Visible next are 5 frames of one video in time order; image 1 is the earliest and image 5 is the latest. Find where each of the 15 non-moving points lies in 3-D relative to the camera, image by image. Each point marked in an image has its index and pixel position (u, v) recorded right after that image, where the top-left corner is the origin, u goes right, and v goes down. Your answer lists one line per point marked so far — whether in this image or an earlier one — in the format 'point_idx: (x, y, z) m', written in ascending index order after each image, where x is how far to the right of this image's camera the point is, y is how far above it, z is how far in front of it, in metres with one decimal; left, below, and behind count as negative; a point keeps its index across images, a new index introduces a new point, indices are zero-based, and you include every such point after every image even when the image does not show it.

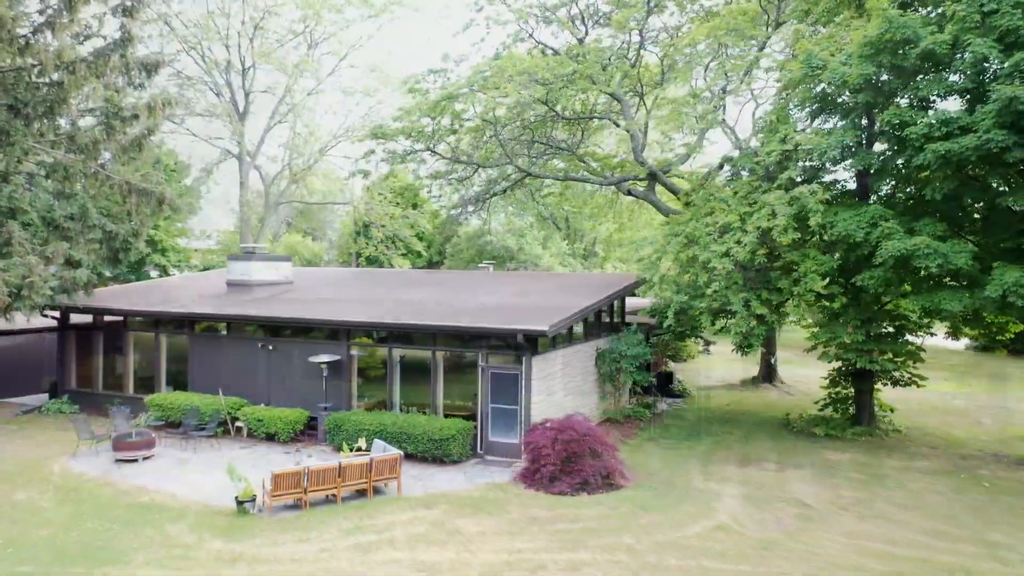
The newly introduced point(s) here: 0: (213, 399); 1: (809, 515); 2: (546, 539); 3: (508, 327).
0: (-6.9, -2.6, +15.9) m
1: (+5.1, -3.8, +11.8) m
2: (+0.5, -3.6, +10.1) m
3: (0.0, -0.8, +14.1) m
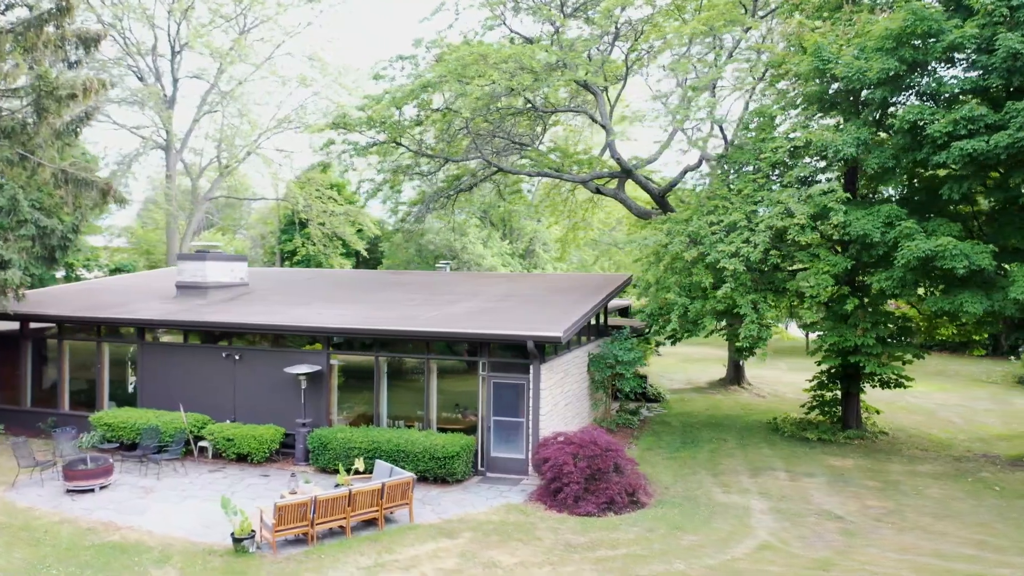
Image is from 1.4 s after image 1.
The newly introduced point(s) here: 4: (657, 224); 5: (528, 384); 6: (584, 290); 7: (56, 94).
0: (-6.9, -2.6, +14.1) m
1: (+5.4, -3.8, +11.1) m
2: (+1.0, -3.6, +9.0) m
3: (+0.1, -0.8, +12.9) m
4: (+3.6, +1.6, +17.4) m
5: (+0.3, -1.9, +13.4) m
6: (+1.8, -0.1, +17.8) m
7: (-10.6, +4.5, +16.0) m
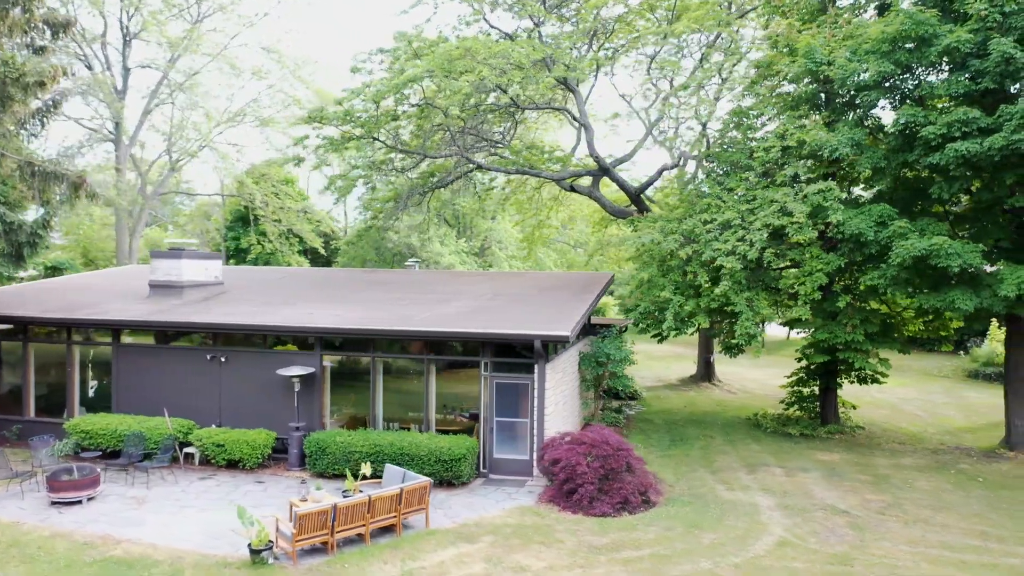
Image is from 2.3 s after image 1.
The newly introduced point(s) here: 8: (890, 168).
0: (-6.9, -2.6, +13.4) m
1: (+5.6, -3.8, +11.3) m
2: (+1.4, -3.6, +8.8) m
3: (+0.2, -0.8, +12.7) m
4: (+3.4, +1.7, +17.4) m
5: (+0.4, -1.8, +13.2) m
6: (+1.6, 0.0, +17.7) m
7: (-10.7, +4.5, +15.1) m
8: (+7.9, +2.5, +14.4) m
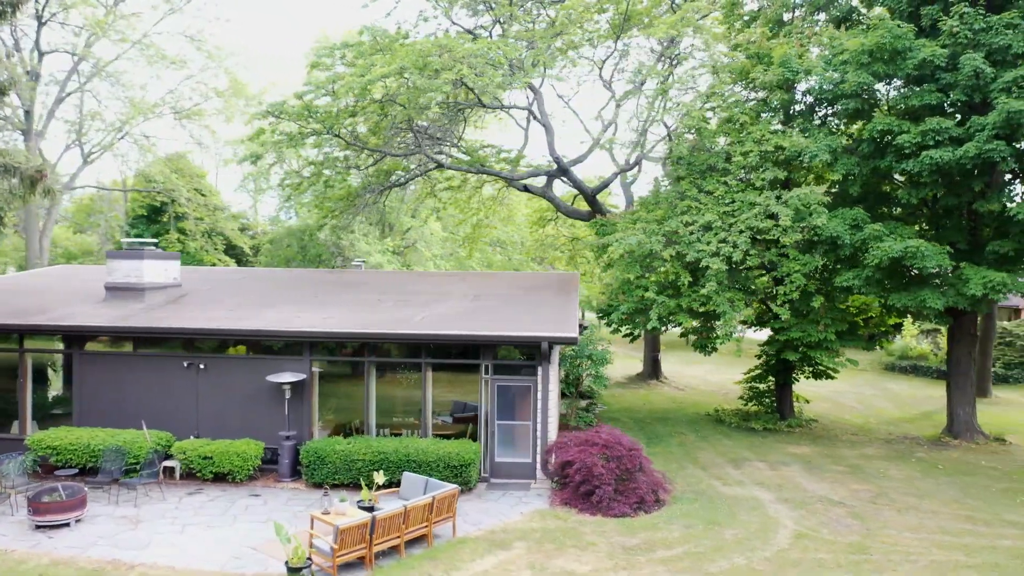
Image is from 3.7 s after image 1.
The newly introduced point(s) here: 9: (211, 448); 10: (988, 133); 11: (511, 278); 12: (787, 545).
0: (-6.8, -2.6, +12.4) m
1: (+5.9, -3.8, +11.8) m
2: (+1.9, -3.6, +8.9) m
3: (+0.3, -0.8, +12.6) m
4: (+2.9, +1.6, +17.6) m
5: (+0.4, -1.9, +13.1) m
6: (+1.0, -0.1, +17.7) m
7: (-10.8, +4.5, +13.7) m
8: (+7.7, +2.5, +15.2) m
9: (-5.4, -2.8, +12.3) m
10: (+8.9, +2.9, +12.9) m
11: (+0.1, +0.3, +19.5) m
12: (+4.0, -3.7, +10.0) m
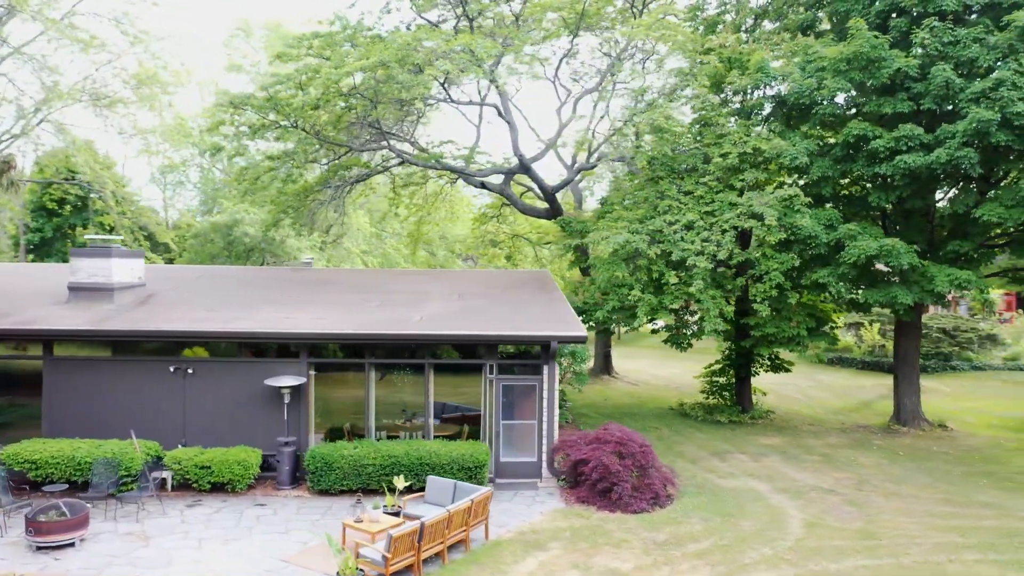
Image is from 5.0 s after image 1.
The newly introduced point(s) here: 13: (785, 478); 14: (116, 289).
0: (-6.6, -2.6, +11.7) m
1: (+6.0, -3.8, +12.5) m
2: (+2.5, -3.6, +9.1) m
3: (+0.4, -0.8, +12.6) m
4: (+2.5, +1.7, +17.9) m
5: (+0.5, -1.8, +13.2) m
6: (+0.6, 0.0, +17.8) m
7: (-10.7, +4.4, +12.4) m
8: (+7.5, +2.6, +16.0) m
9: (-5.2, -2.8, +11.7) m
10: (+8.9, +2.9, +13.9) m
11: (-0.6, +0.3, +19.5) m
12: (+4.4, -3.7, +10.5) m
13: (+5.4, -3.8, +13.9) m
14: (-8.8, 0.0, +15.2) m
